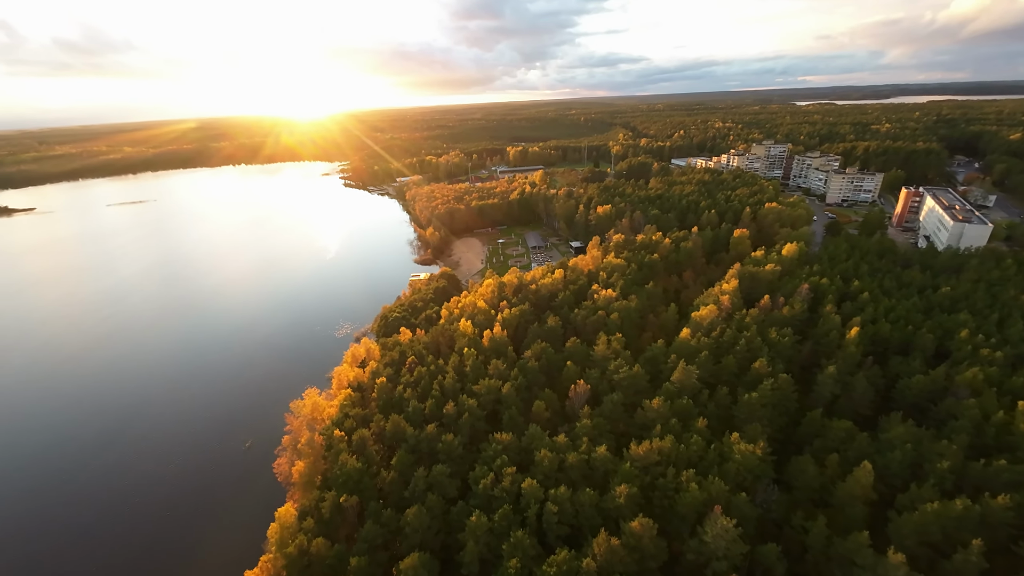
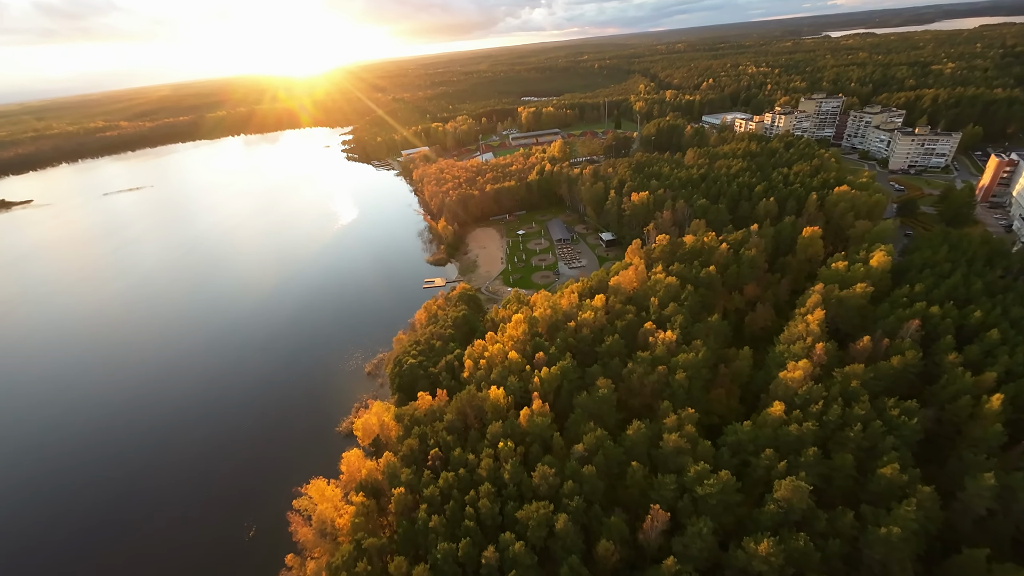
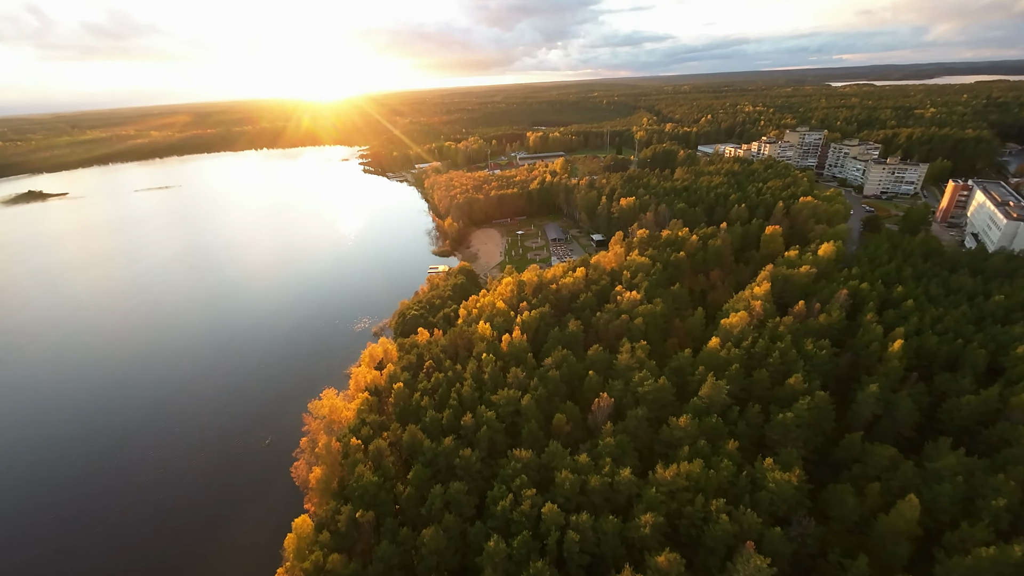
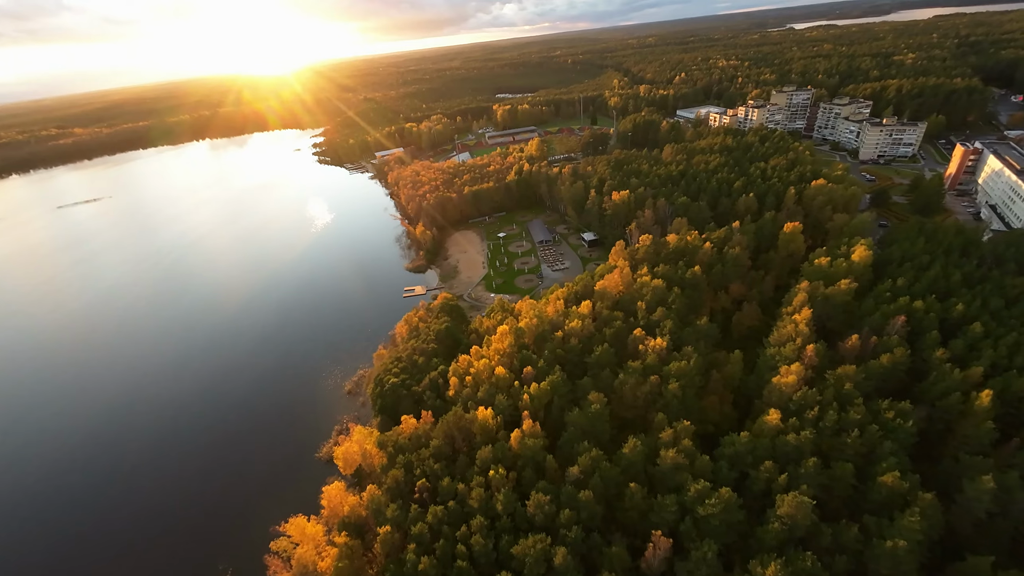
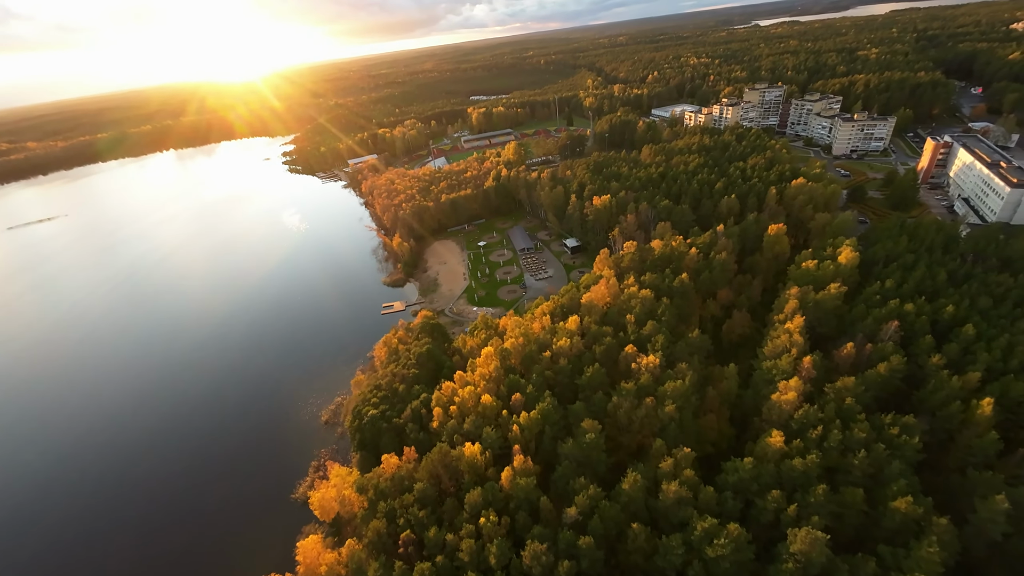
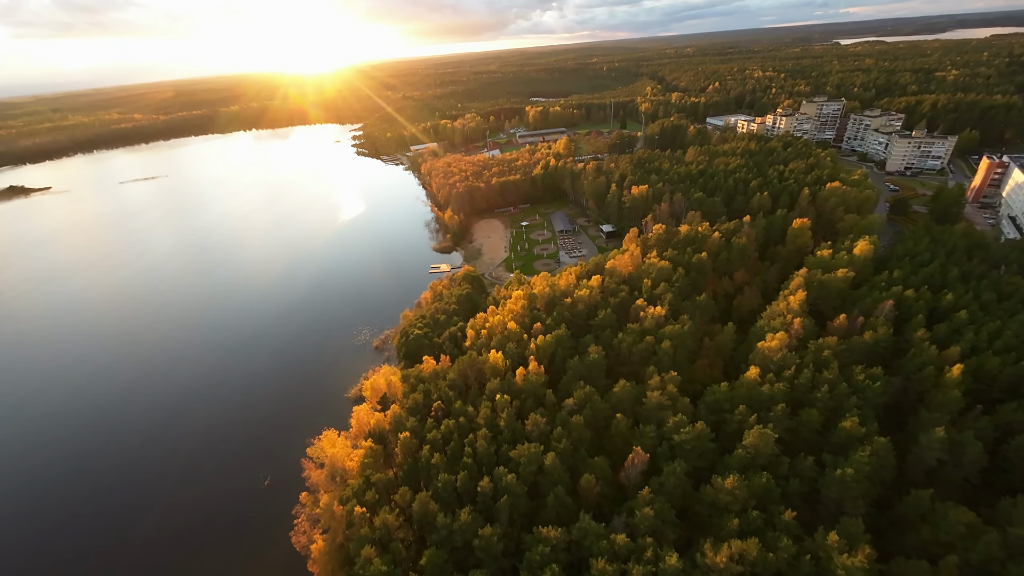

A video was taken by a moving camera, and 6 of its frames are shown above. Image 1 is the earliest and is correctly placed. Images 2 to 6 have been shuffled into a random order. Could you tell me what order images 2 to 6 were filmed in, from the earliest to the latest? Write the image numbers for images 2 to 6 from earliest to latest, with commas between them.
3, 6, 2, 4, 5
